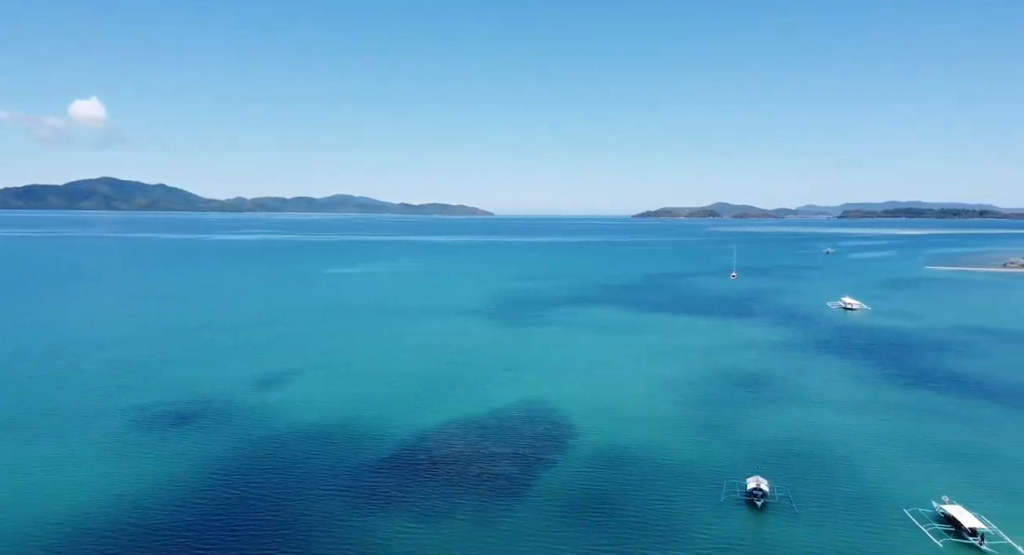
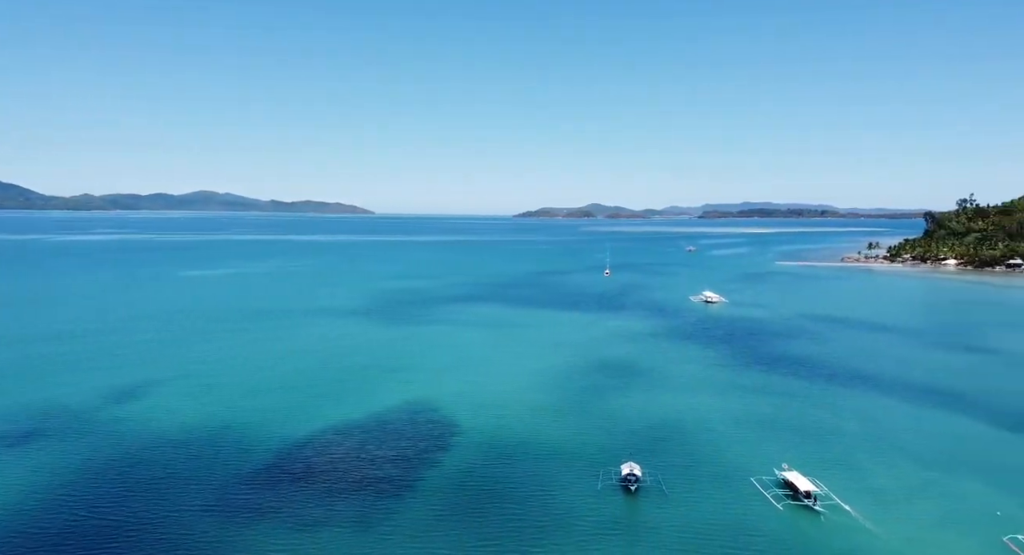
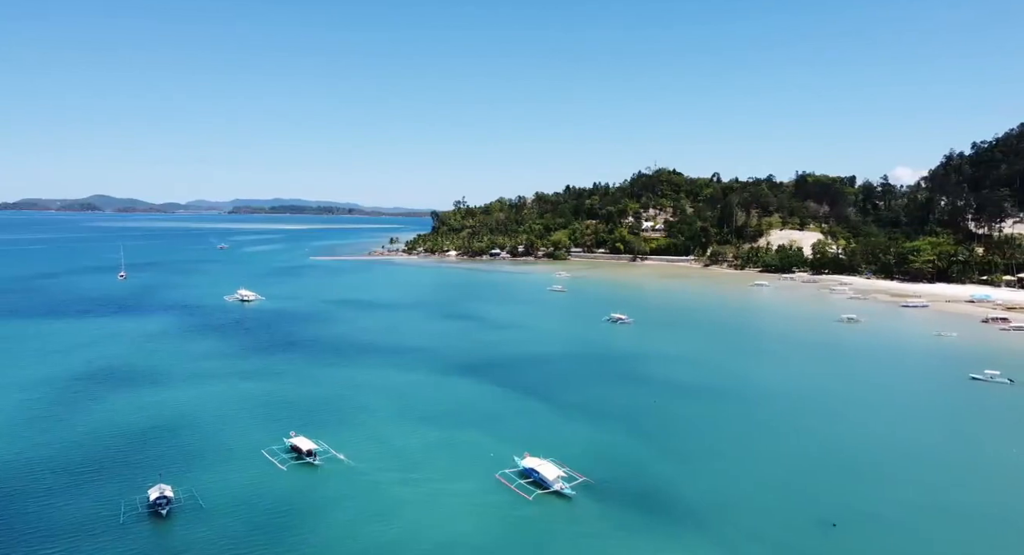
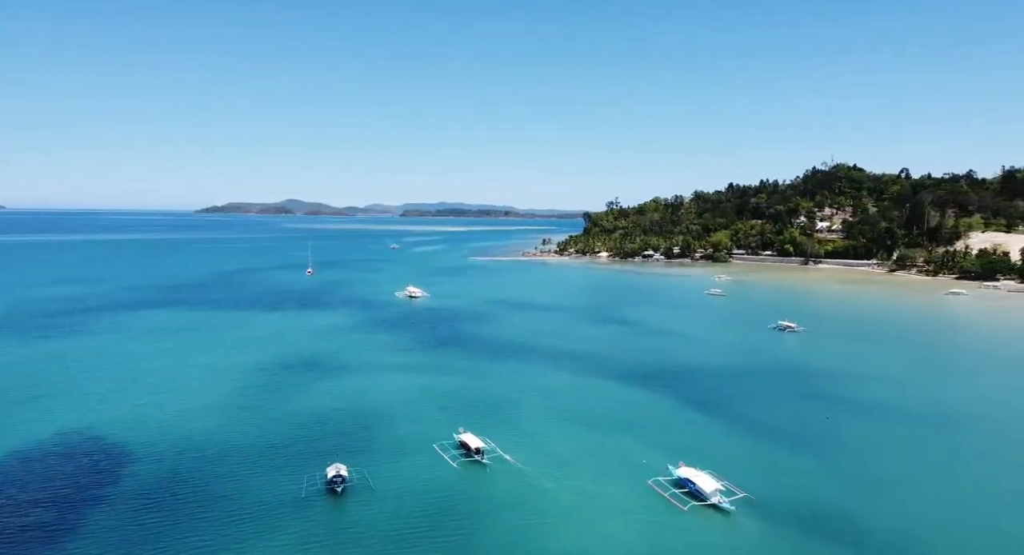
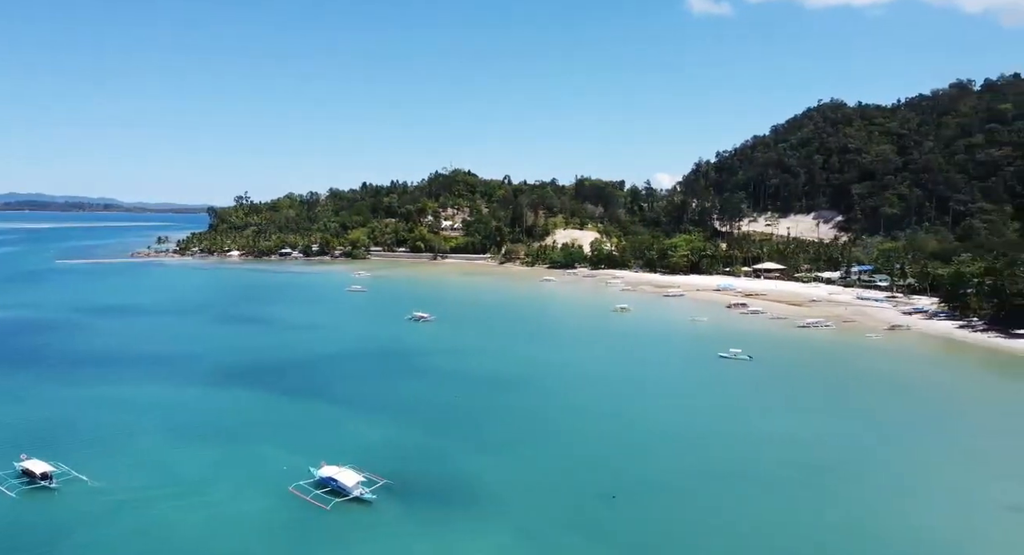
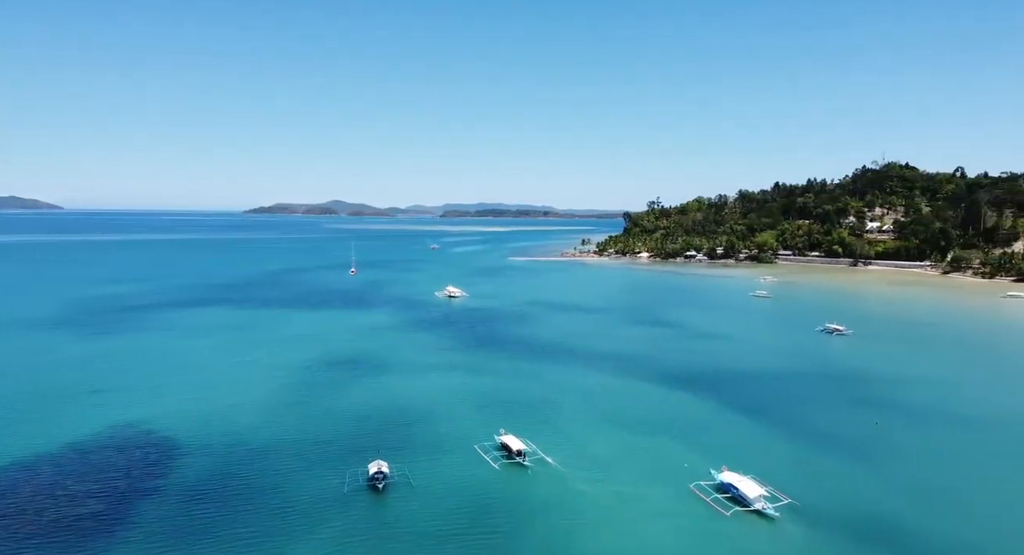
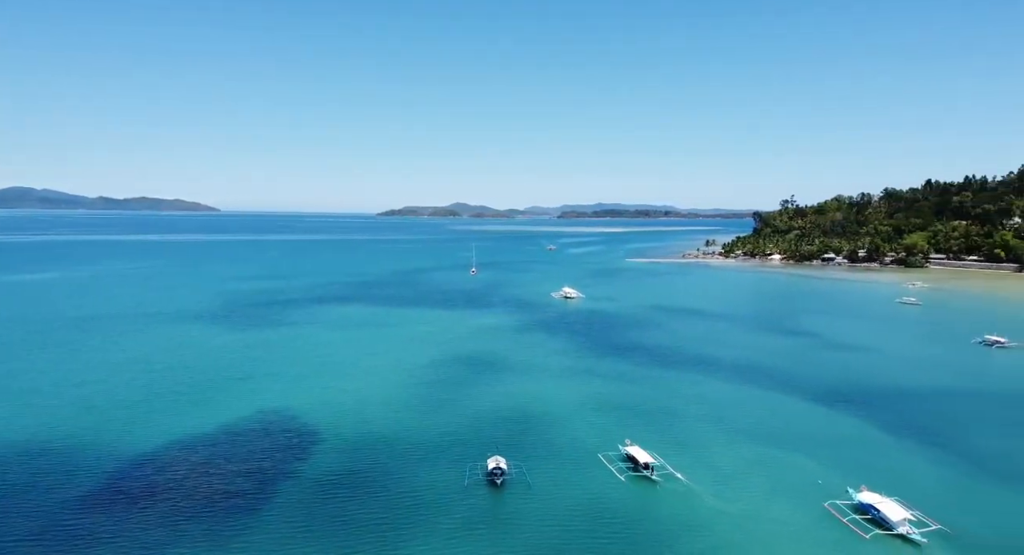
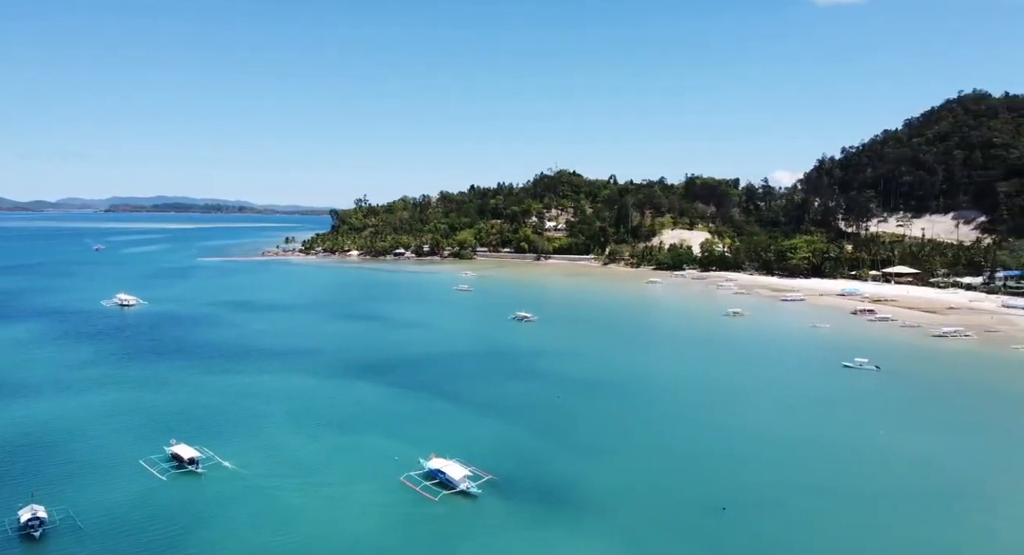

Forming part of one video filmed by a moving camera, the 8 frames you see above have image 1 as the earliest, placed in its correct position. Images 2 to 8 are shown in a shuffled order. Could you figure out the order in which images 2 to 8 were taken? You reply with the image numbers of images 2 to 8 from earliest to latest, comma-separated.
2, 7, 6, 4, 3, 8, 5
